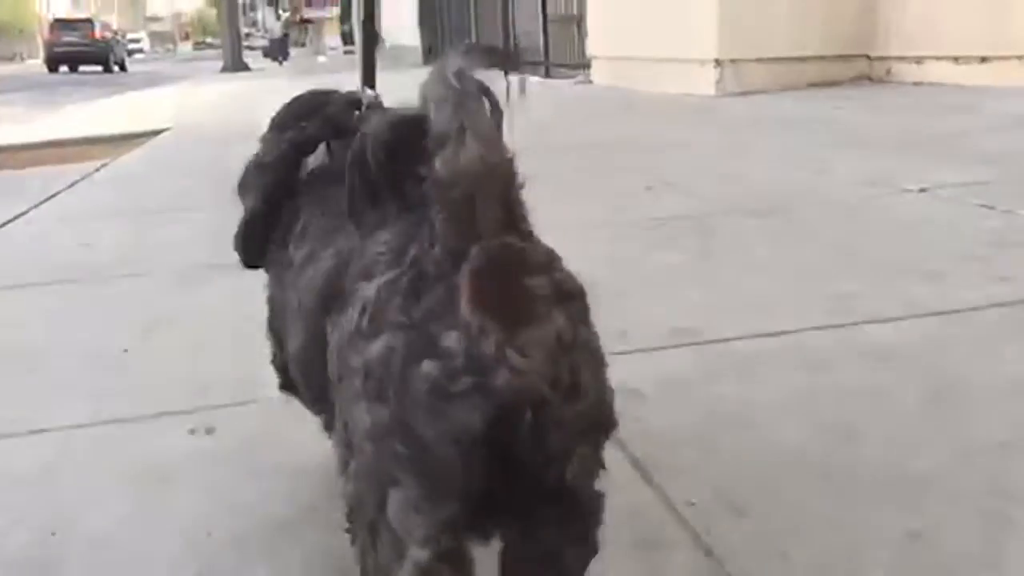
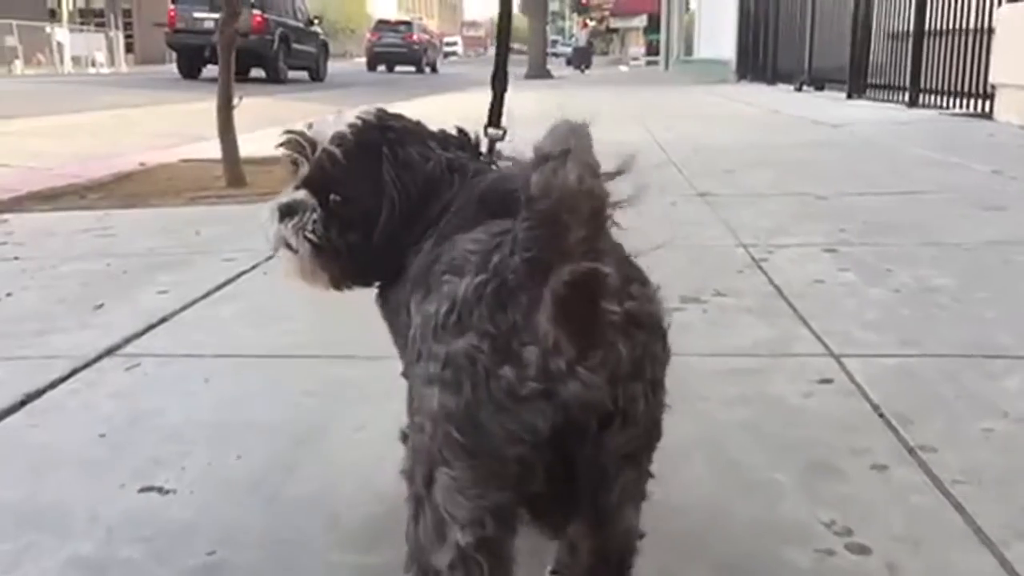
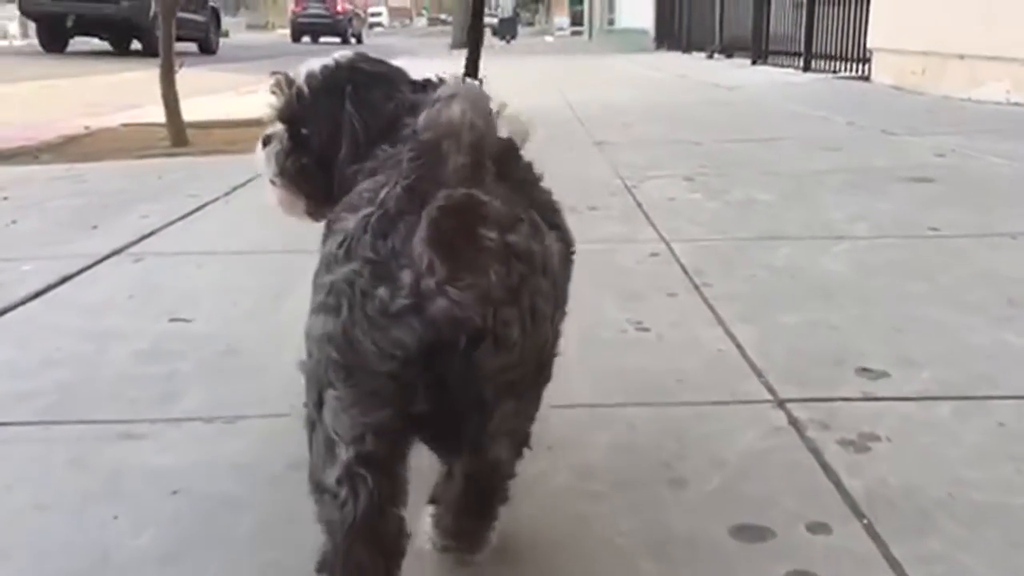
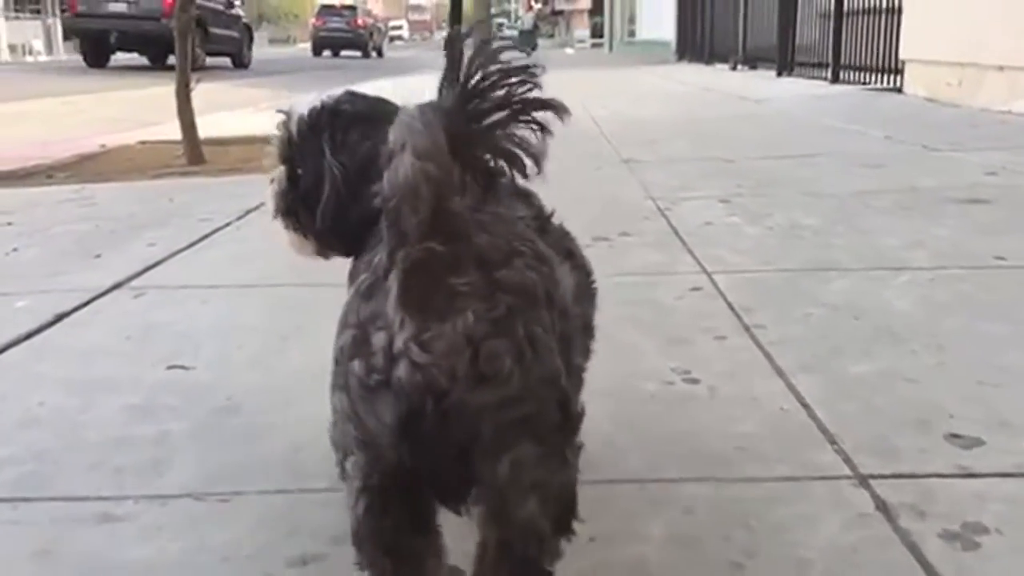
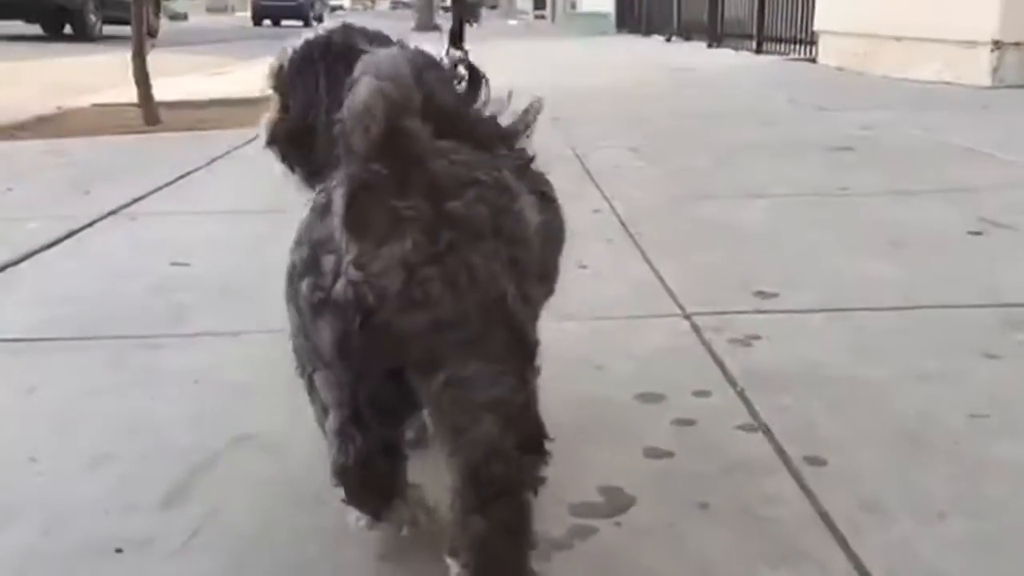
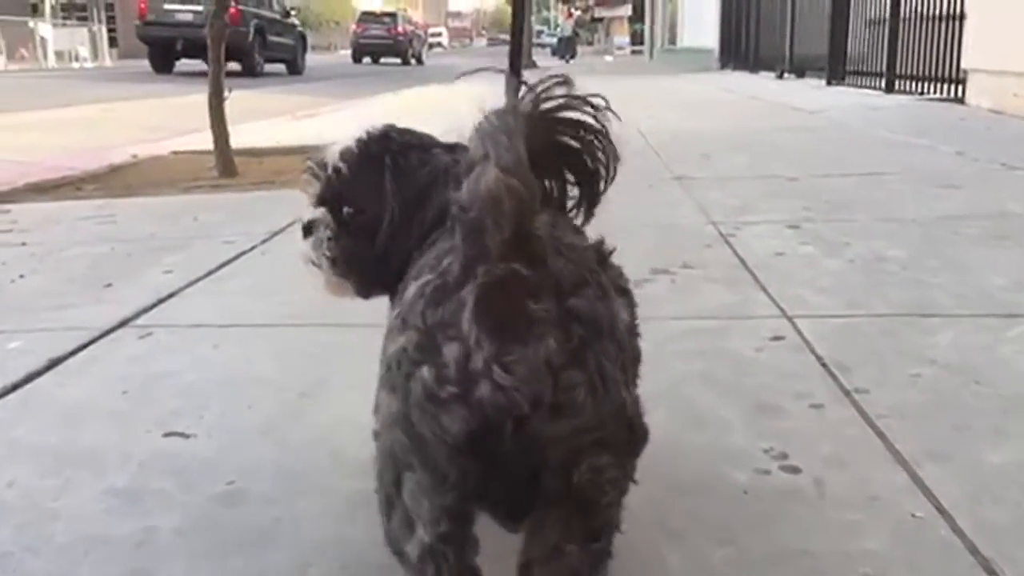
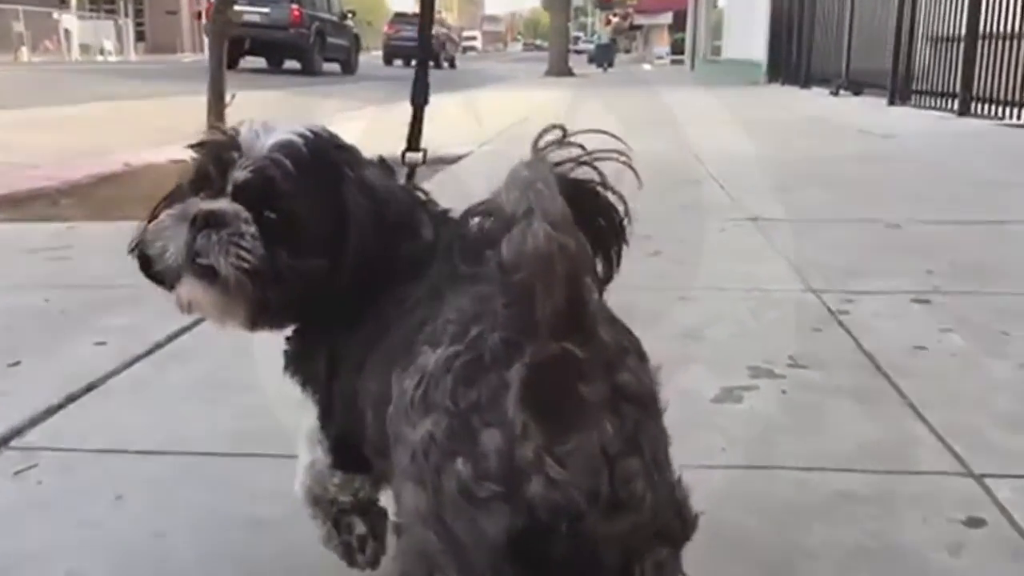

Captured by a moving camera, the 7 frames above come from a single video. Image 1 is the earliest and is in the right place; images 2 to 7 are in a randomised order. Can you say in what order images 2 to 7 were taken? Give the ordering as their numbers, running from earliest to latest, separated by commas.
5, 3, 4, 6, 2, 7
